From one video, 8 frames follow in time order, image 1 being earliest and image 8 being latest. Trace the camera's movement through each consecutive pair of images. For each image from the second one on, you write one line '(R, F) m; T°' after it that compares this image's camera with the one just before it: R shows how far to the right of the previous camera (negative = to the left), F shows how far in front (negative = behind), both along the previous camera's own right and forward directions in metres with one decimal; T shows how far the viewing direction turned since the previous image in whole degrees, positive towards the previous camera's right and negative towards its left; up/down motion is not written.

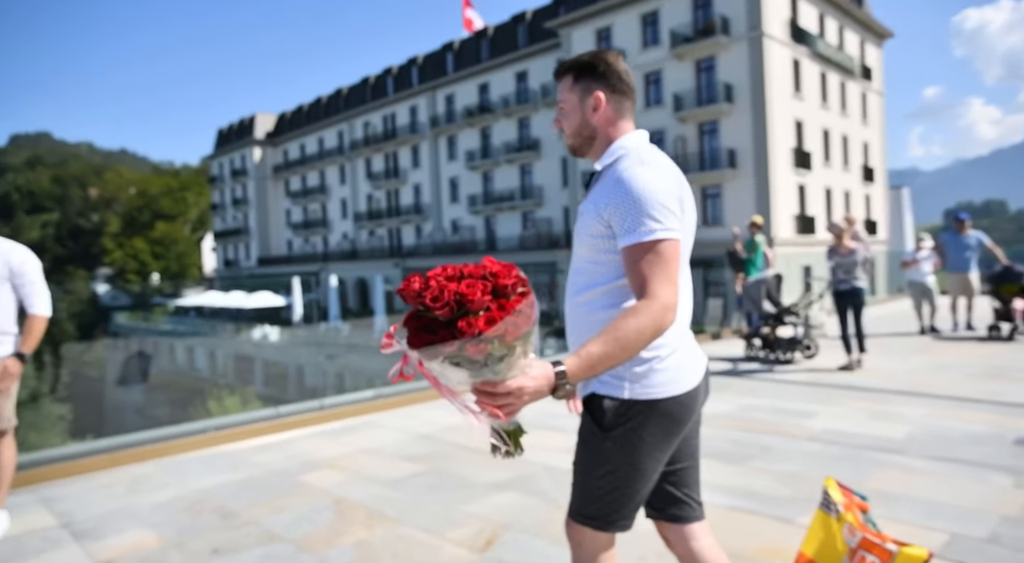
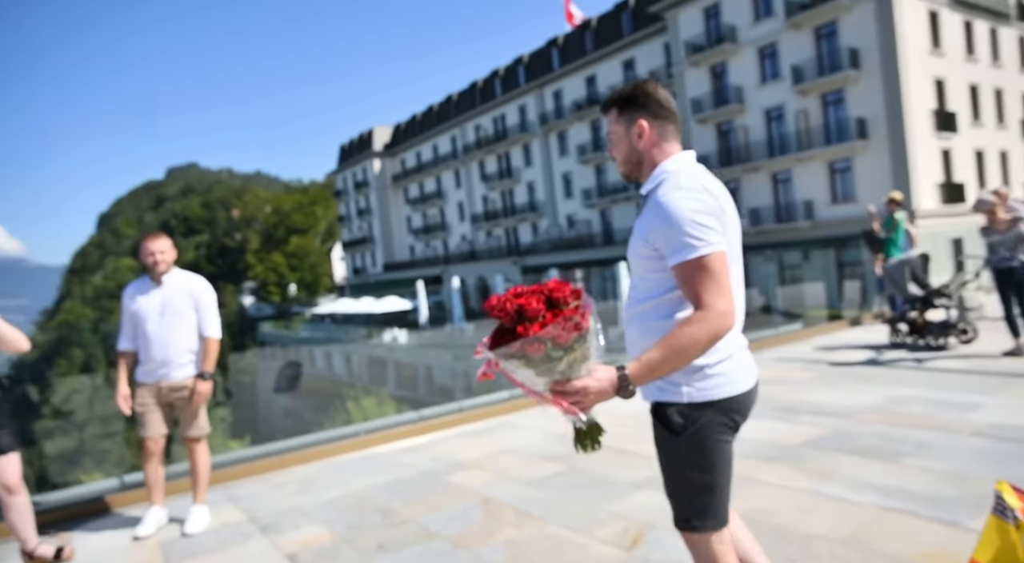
(-0.1, -0.1) m; -10°
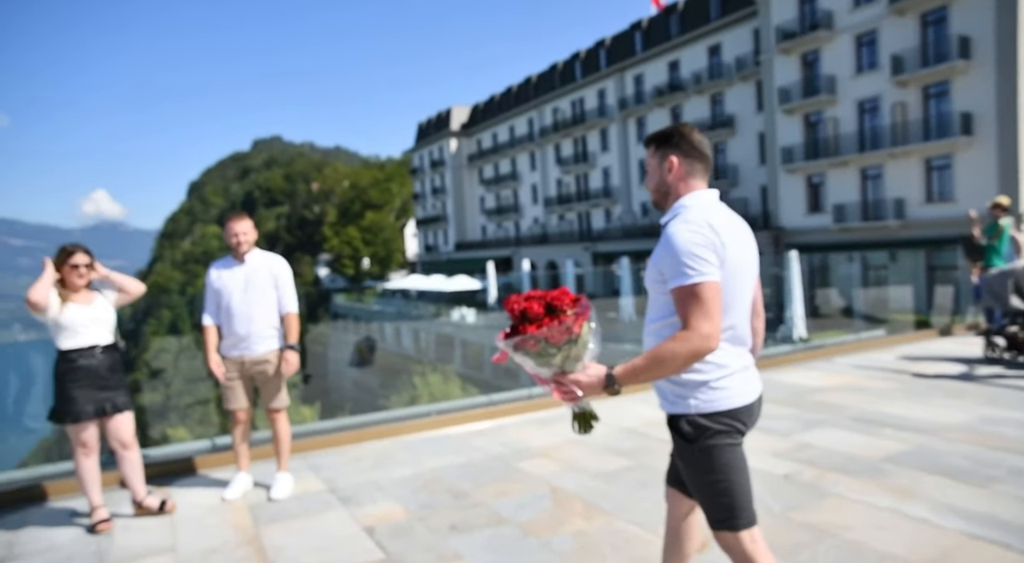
(-0.1, 0.0) m; -6°
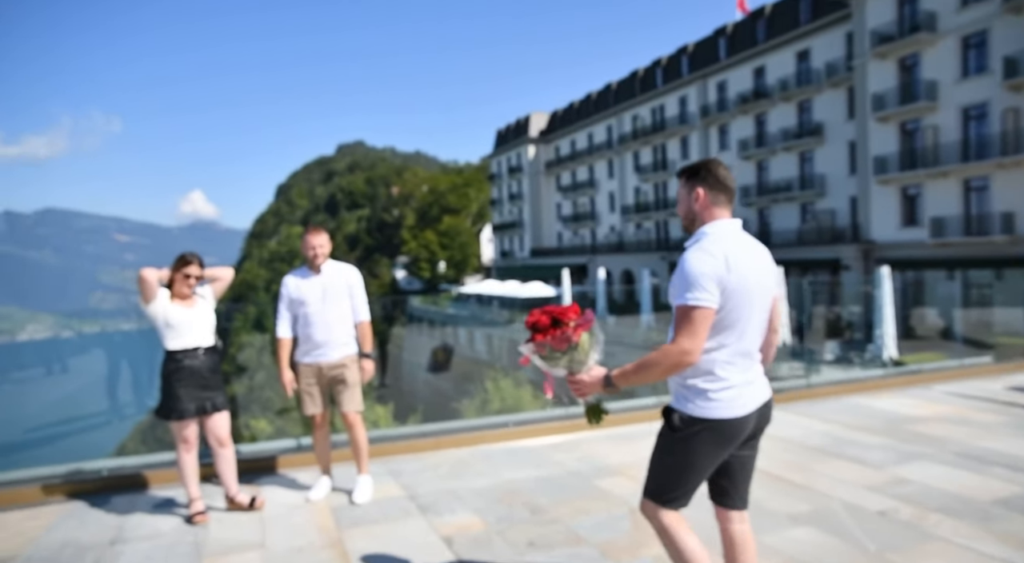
(-0.1, 0.0) m; -6°
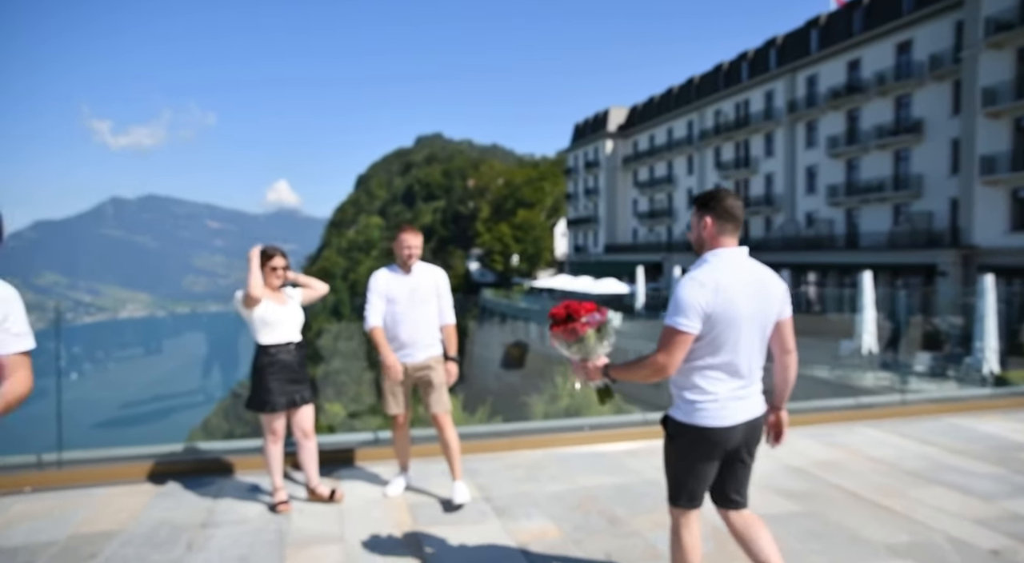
(-0.1, +0.1) m; -6°
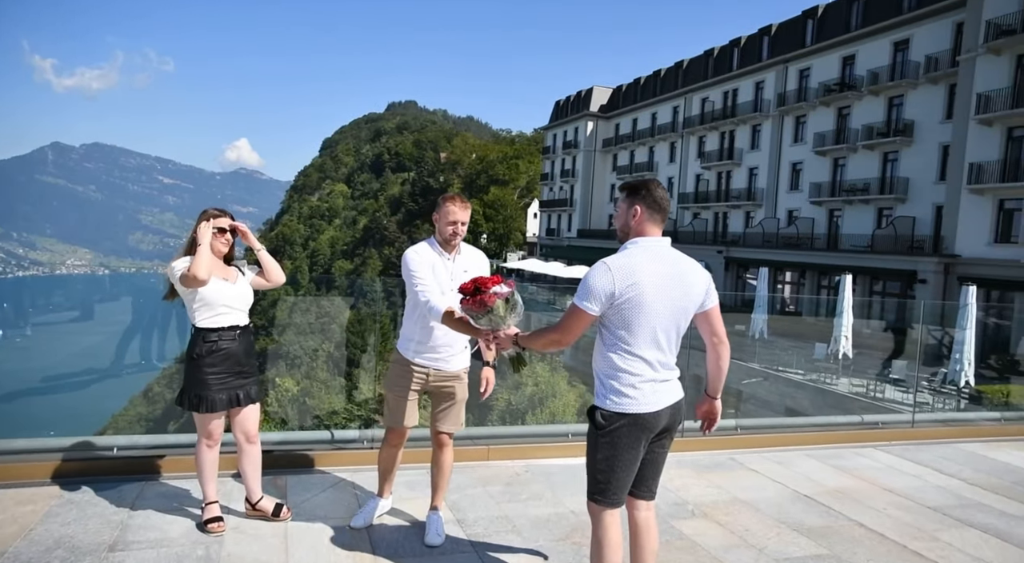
(-0.2, +0.7) m; +3°
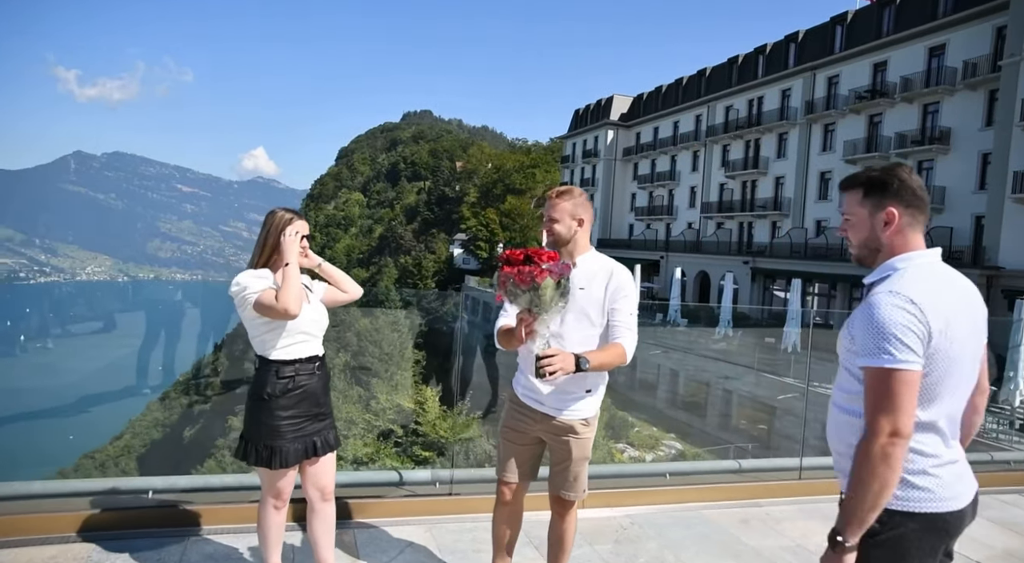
(-0.6, +0.7) m; -1°
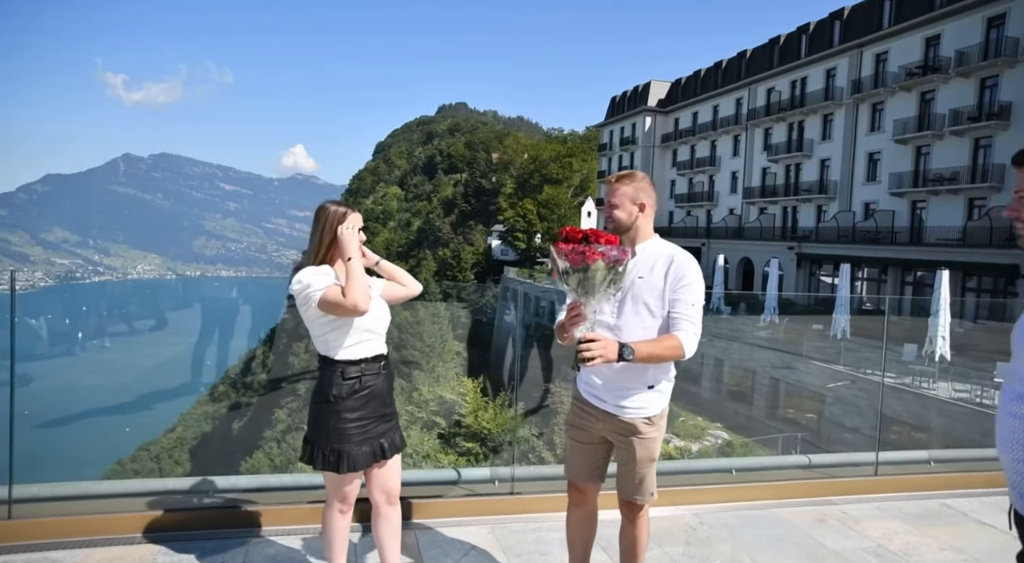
(-0.1, +0.1) m; -3°
